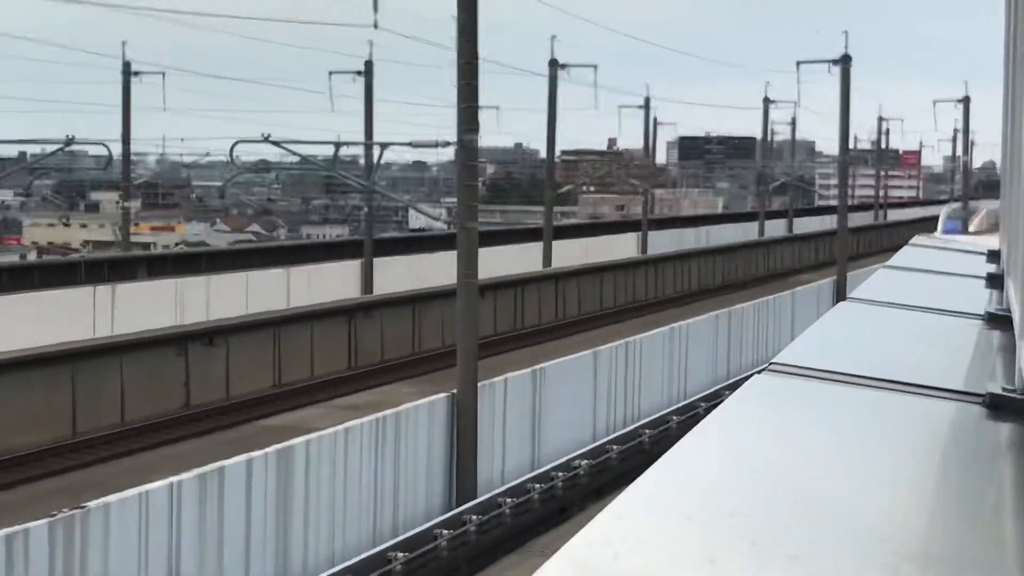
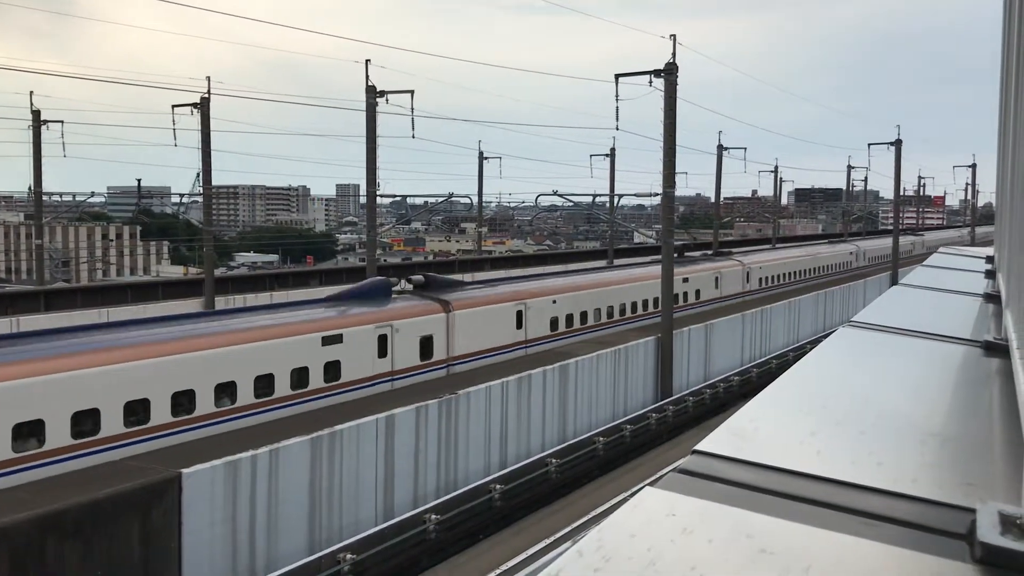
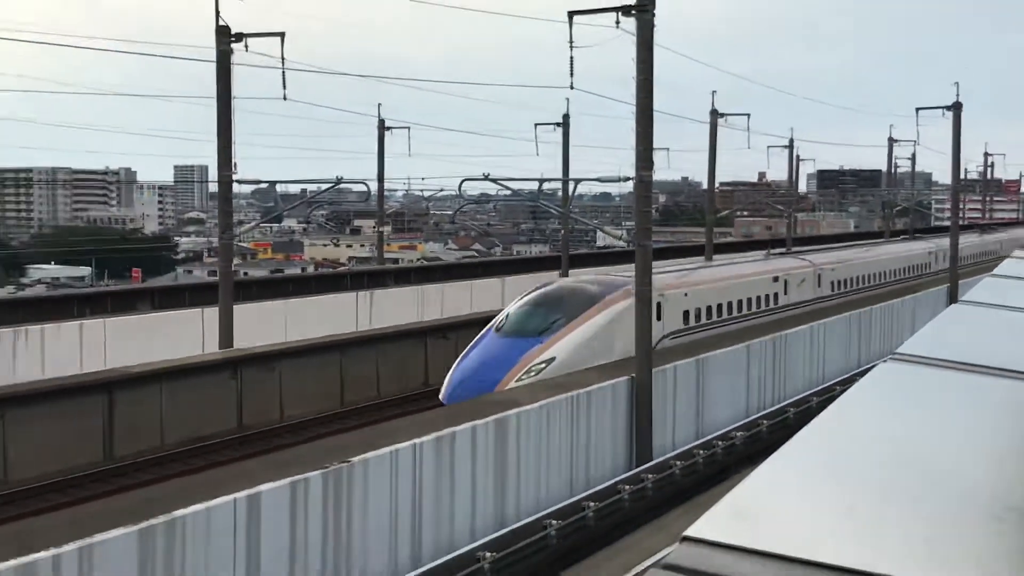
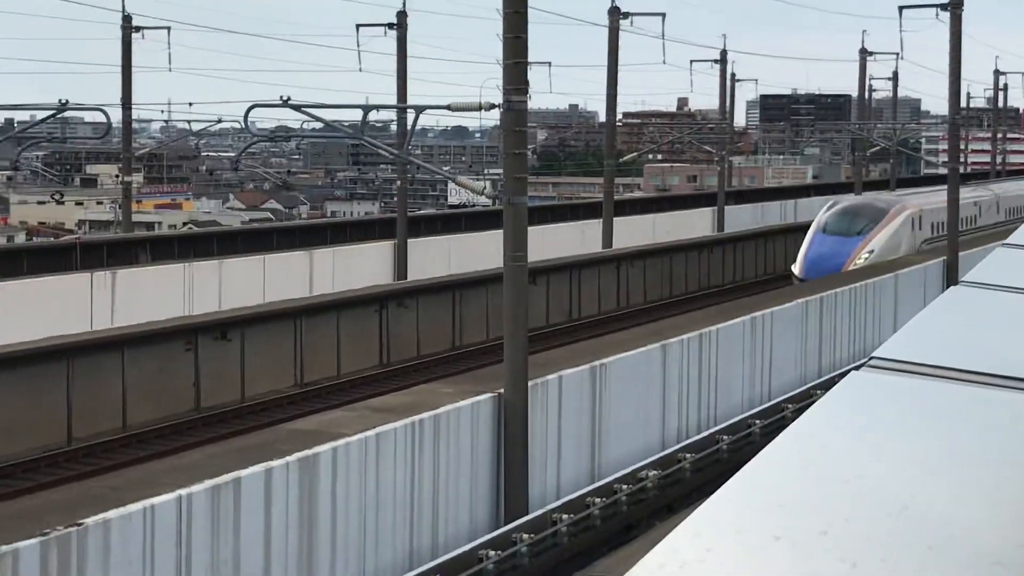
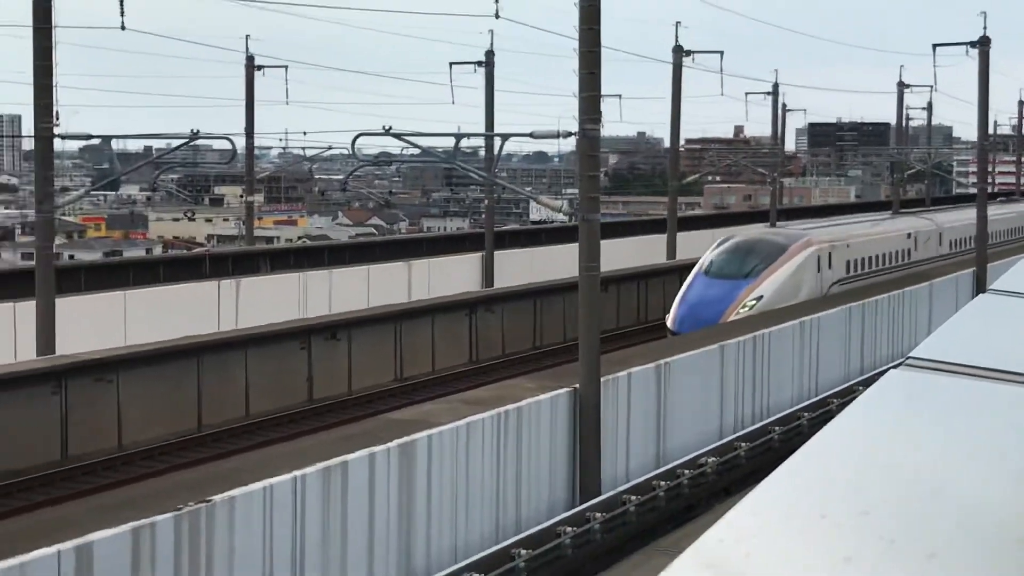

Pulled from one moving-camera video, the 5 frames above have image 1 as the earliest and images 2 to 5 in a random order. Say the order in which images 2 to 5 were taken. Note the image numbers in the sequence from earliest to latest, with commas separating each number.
4, 5, 3, 2
